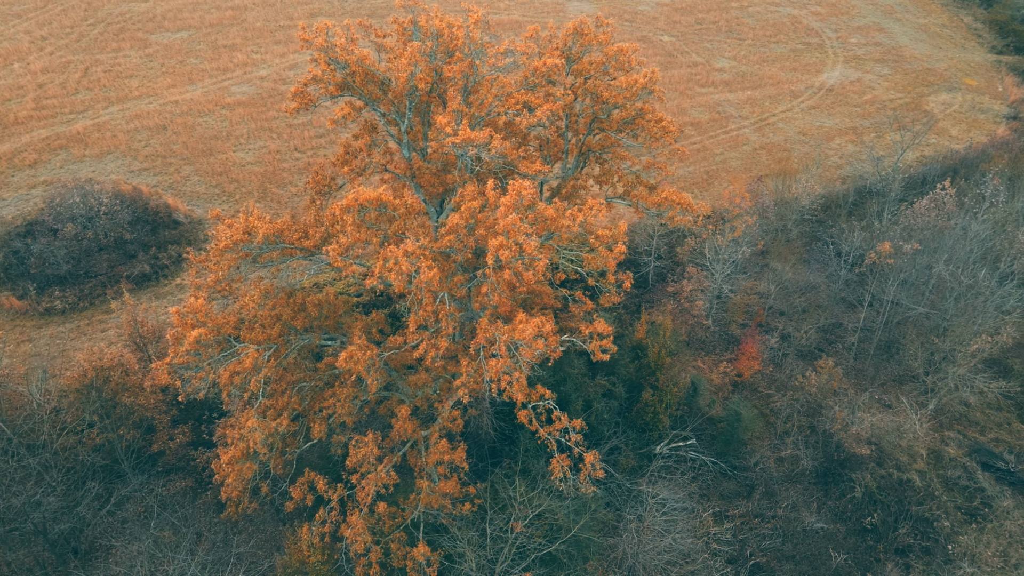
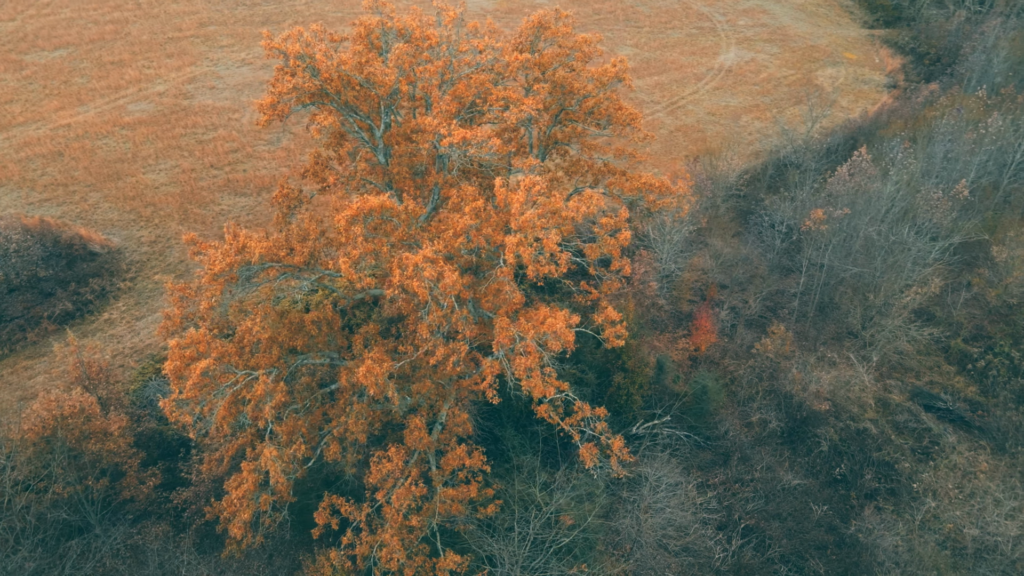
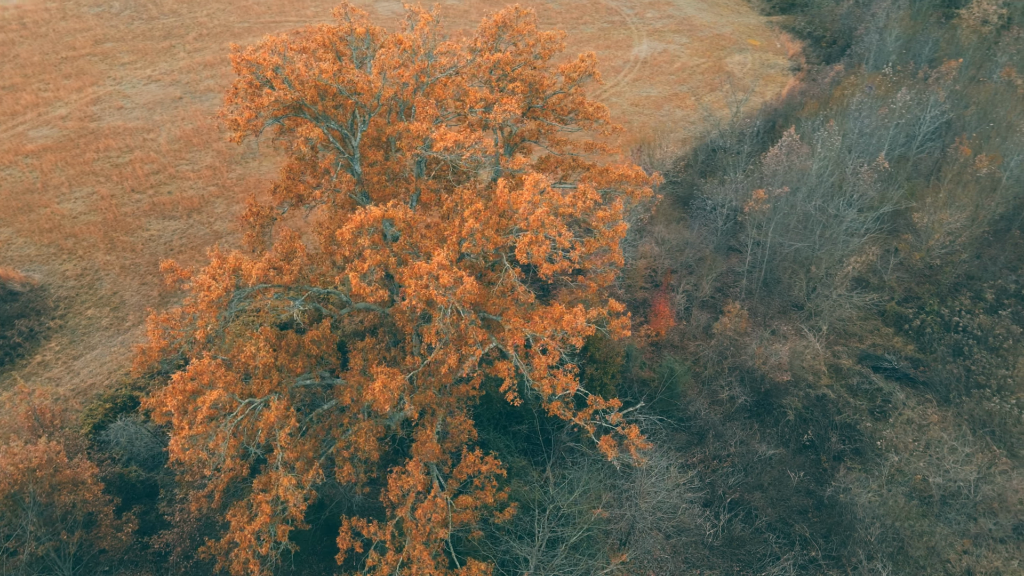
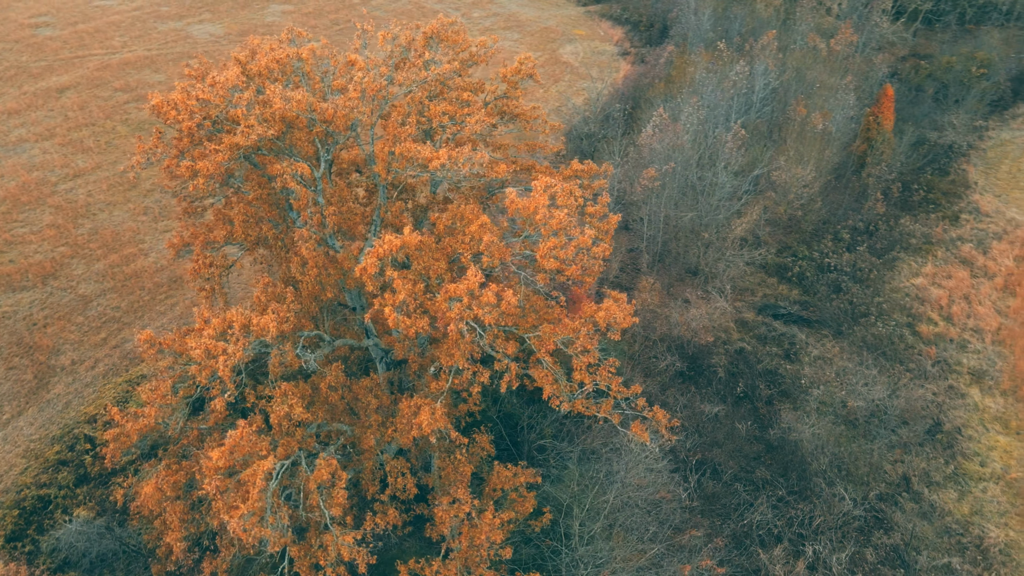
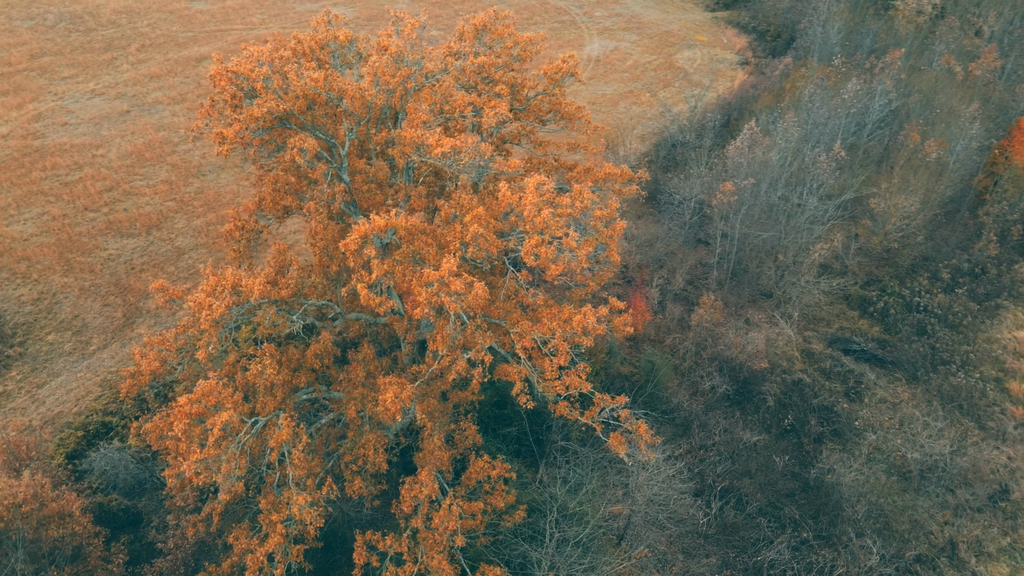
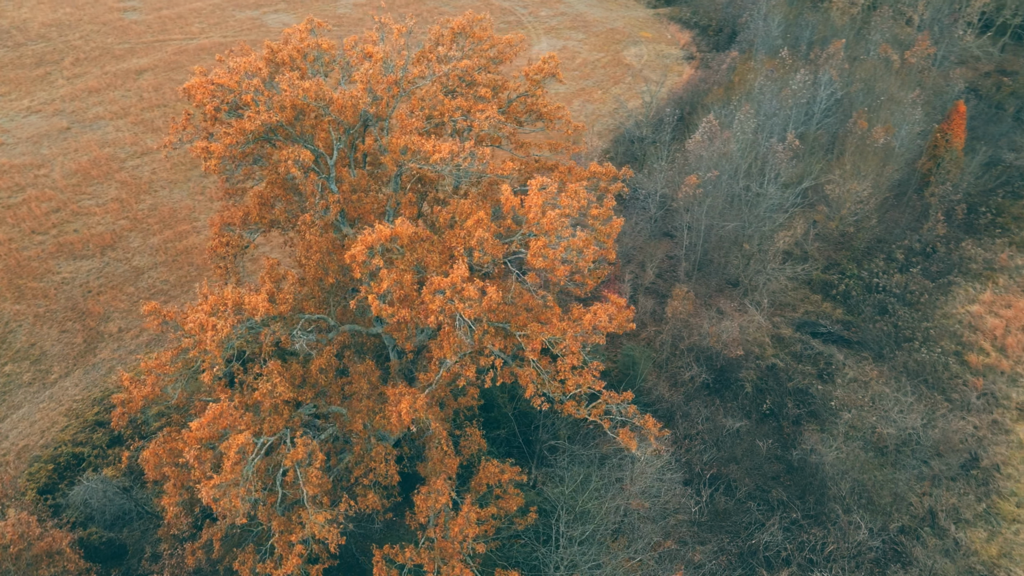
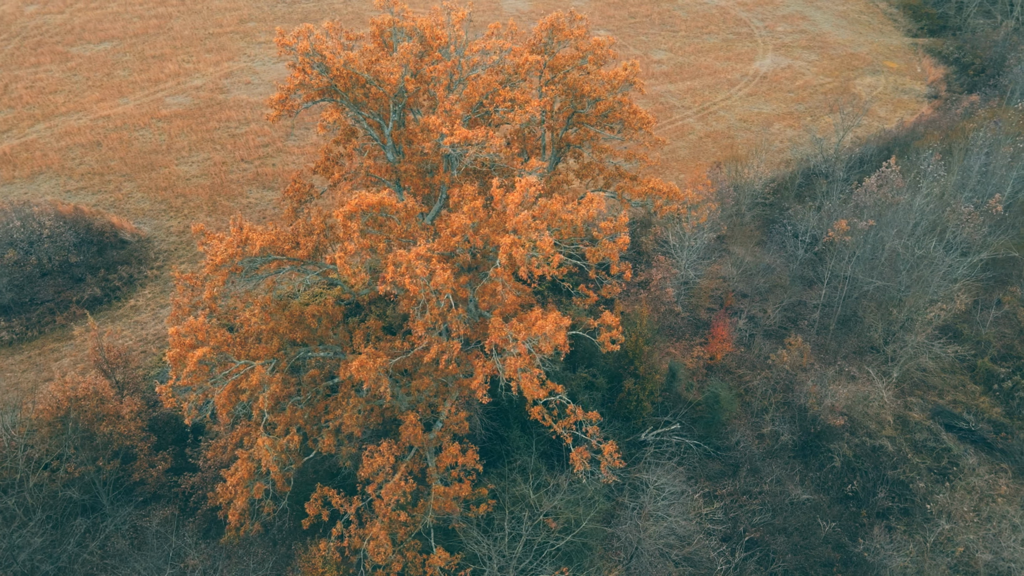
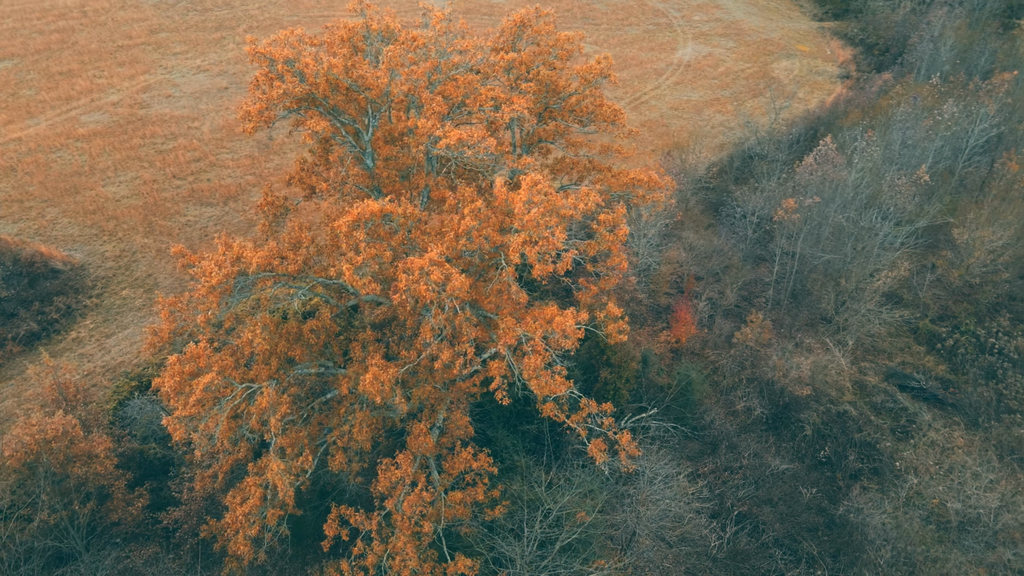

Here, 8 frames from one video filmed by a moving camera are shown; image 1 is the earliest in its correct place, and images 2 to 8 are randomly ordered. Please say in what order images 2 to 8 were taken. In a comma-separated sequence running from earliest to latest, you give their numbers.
7, 2, 8, 3, 5, 6, 4
